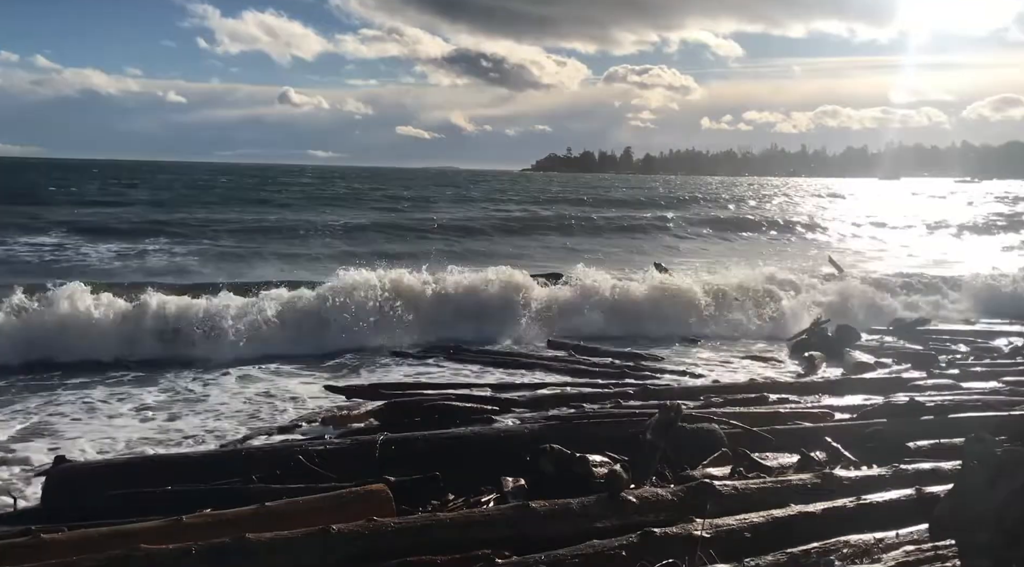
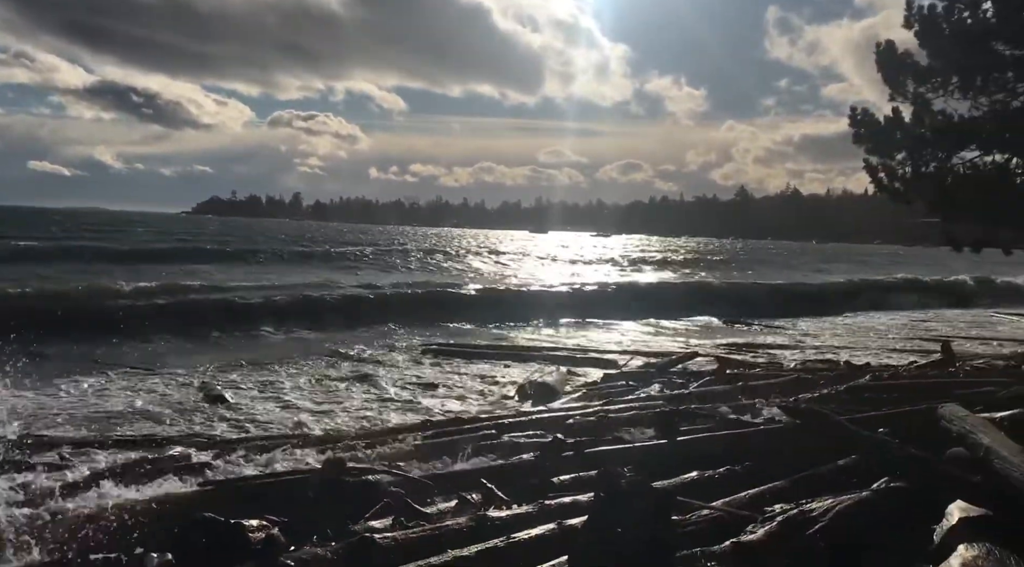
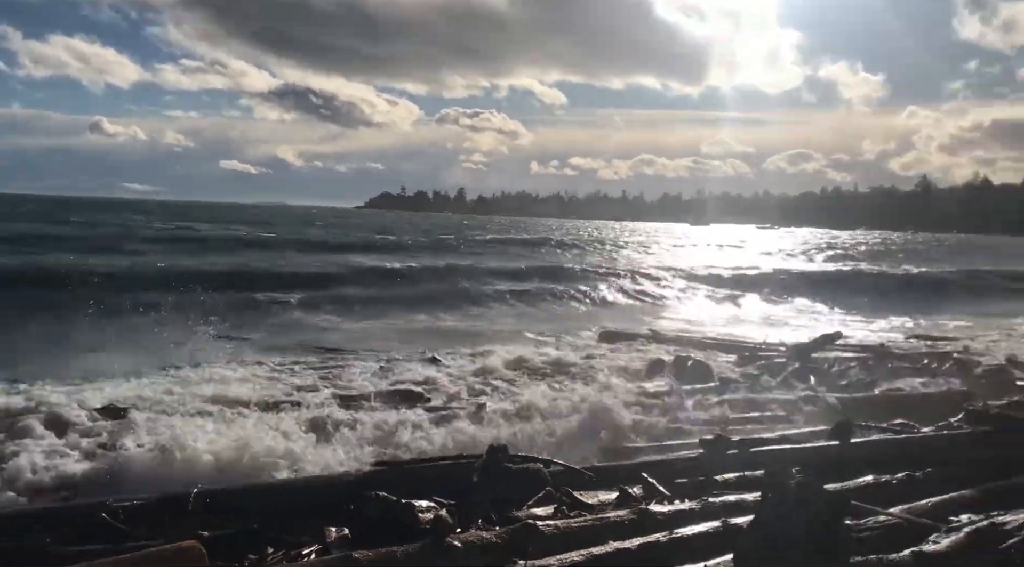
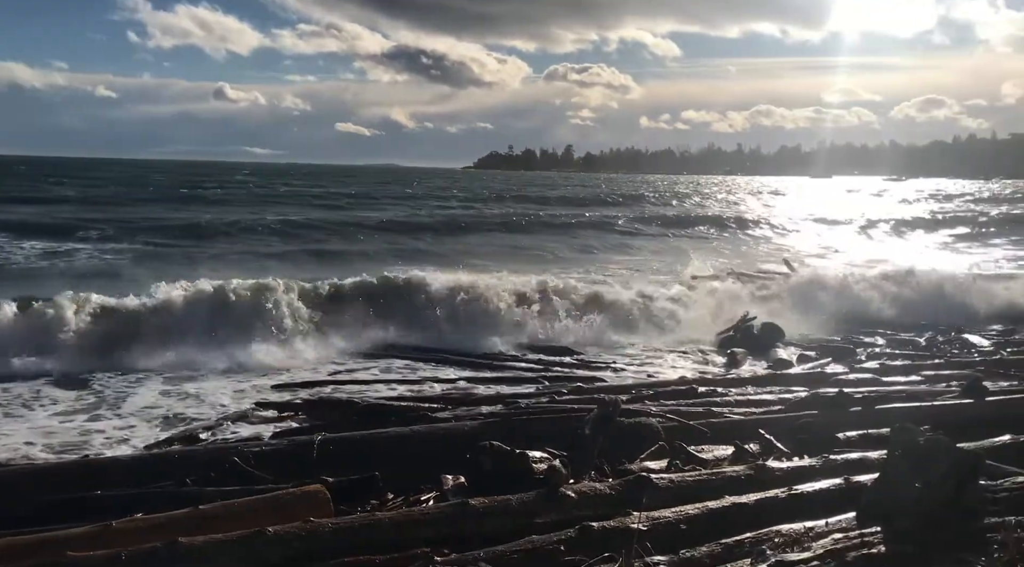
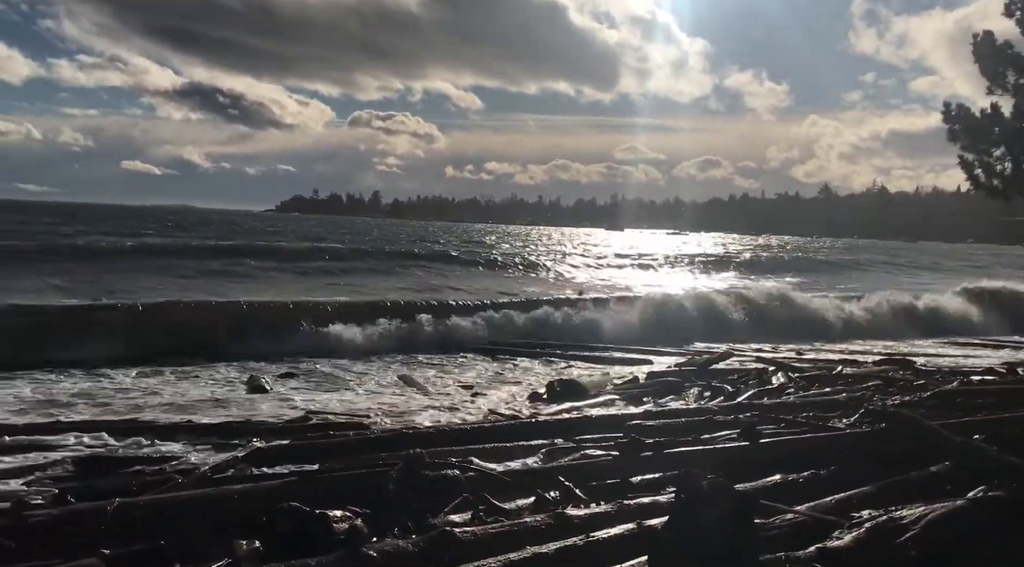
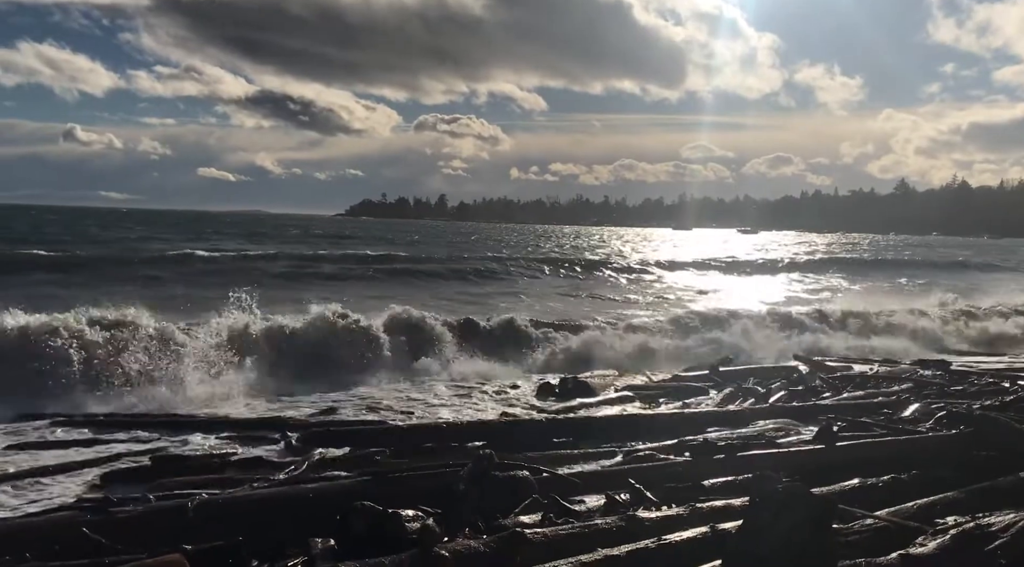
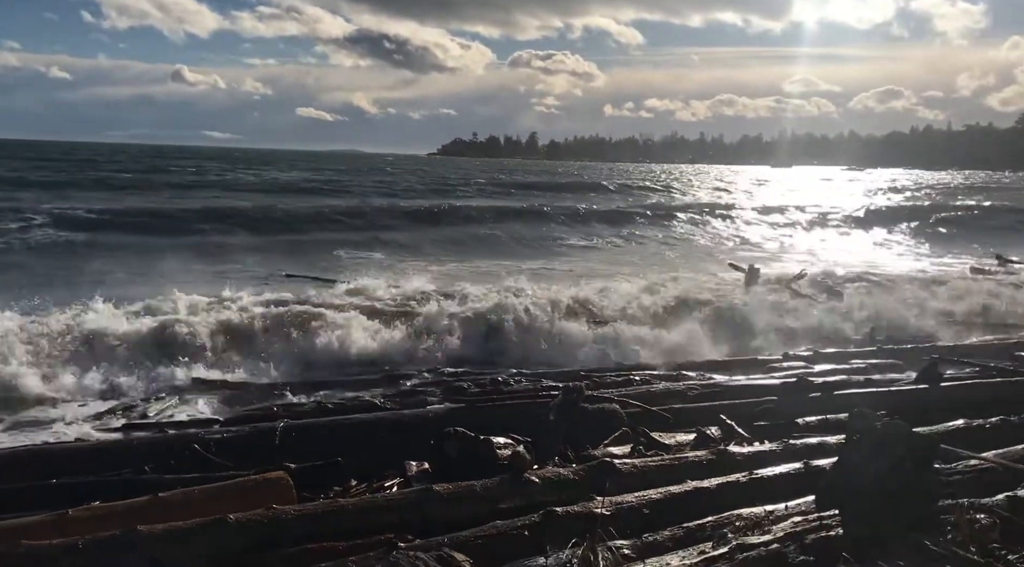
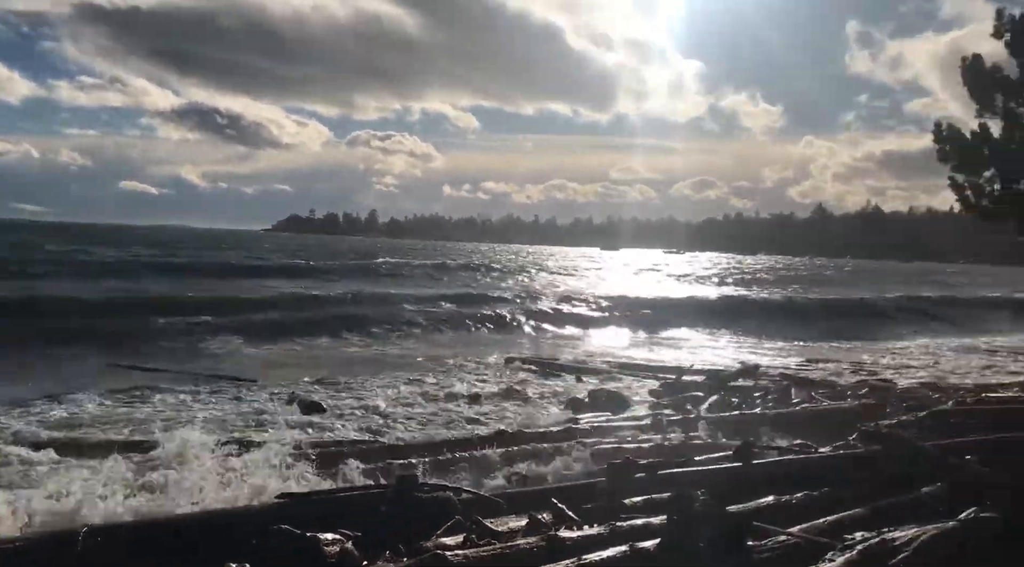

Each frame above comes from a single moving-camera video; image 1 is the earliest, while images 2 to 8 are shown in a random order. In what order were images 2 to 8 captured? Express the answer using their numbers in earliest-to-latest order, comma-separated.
4, 7, 3, 8, 2, 5, 6
